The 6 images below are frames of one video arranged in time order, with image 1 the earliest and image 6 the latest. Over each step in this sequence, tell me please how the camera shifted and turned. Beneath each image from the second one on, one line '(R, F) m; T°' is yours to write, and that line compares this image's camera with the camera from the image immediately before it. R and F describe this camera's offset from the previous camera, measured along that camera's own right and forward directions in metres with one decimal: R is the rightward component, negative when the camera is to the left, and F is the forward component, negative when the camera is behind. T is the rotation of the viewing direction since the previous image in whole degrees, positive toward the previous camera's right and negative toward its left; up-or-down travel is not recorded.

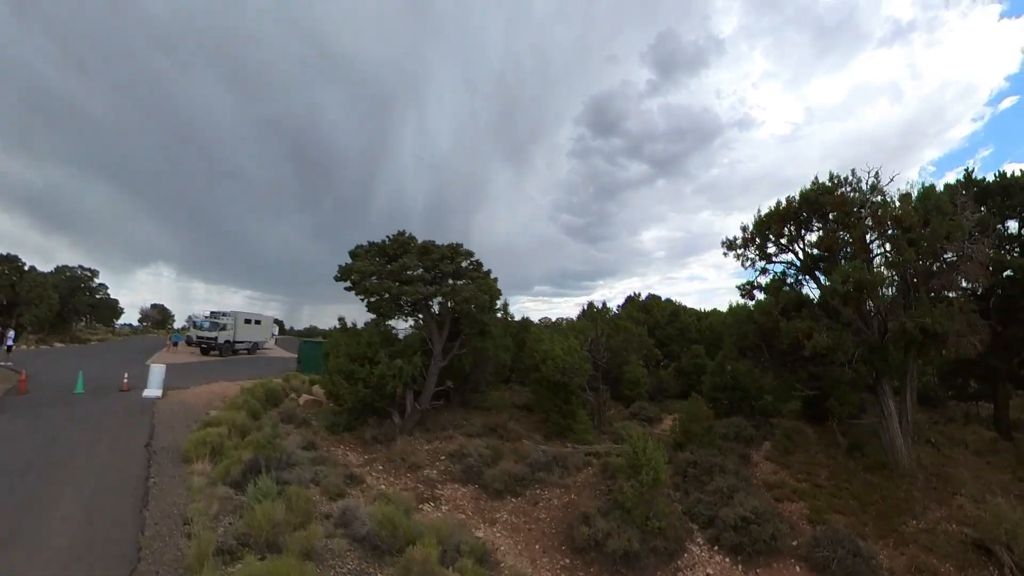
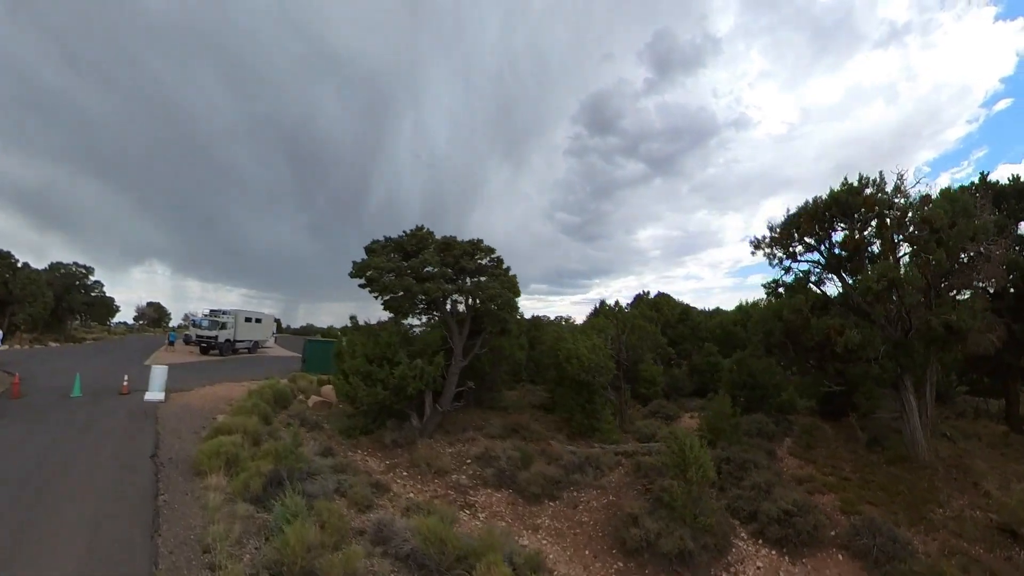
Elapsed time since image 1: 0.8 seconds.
(-0.6, +0.7) m; 0°
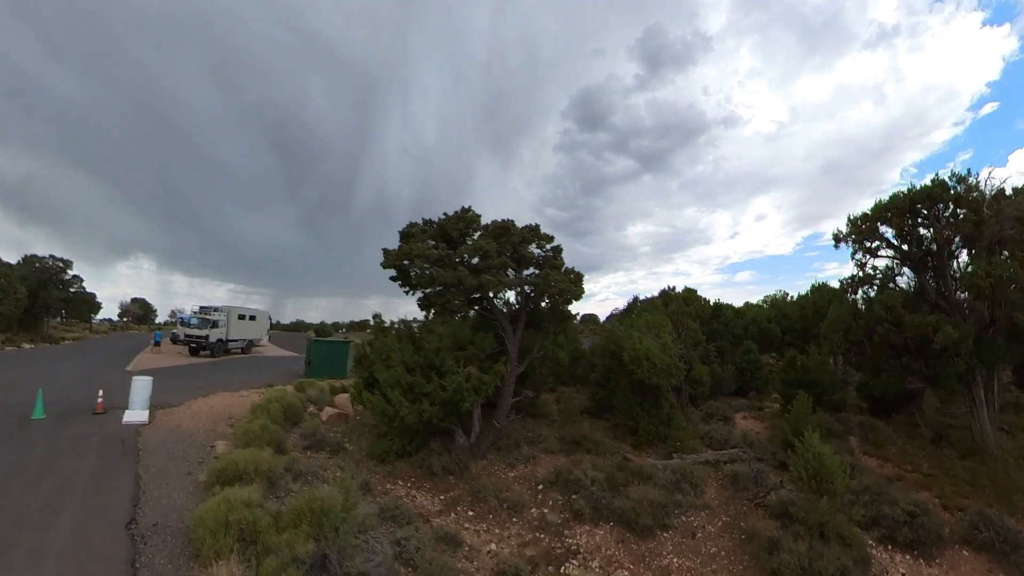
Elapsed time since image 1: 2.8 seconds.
(-1.4, +2.3) m; +1°
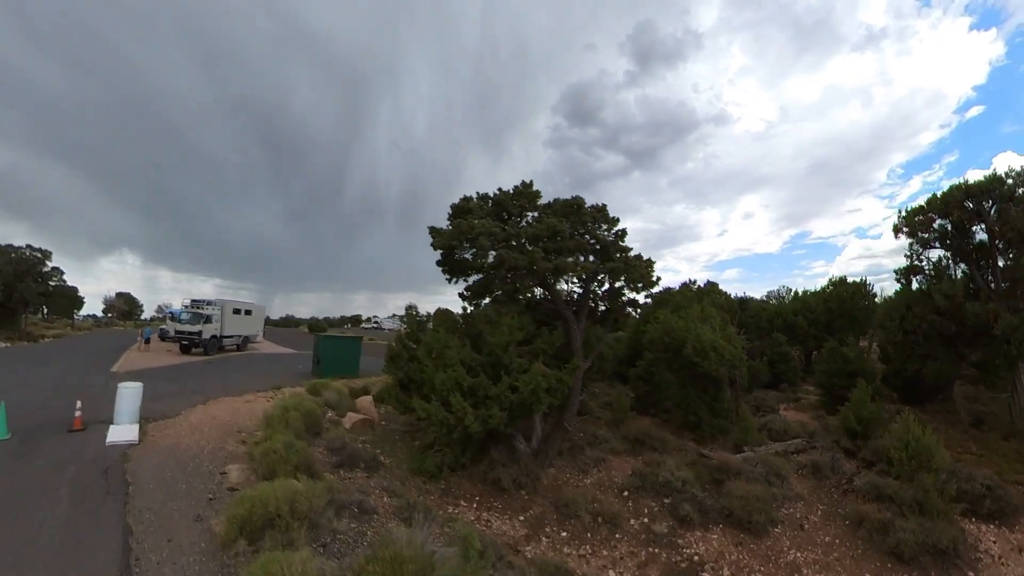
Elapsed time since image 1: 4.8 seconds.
(-1.3, +1.8) m; +1°
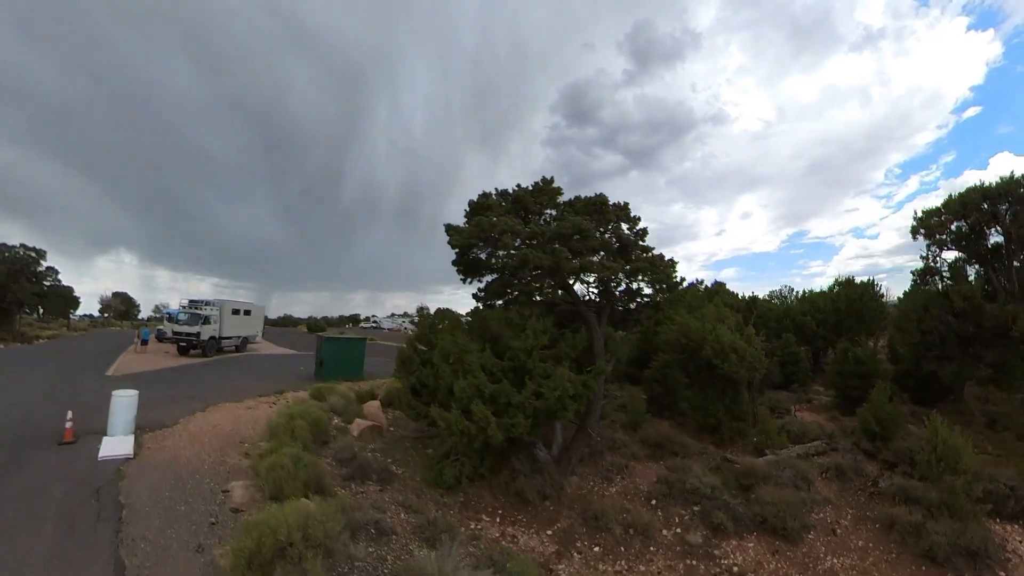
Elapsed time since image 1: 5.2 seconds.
(-0.3, +0.5) m; 0°
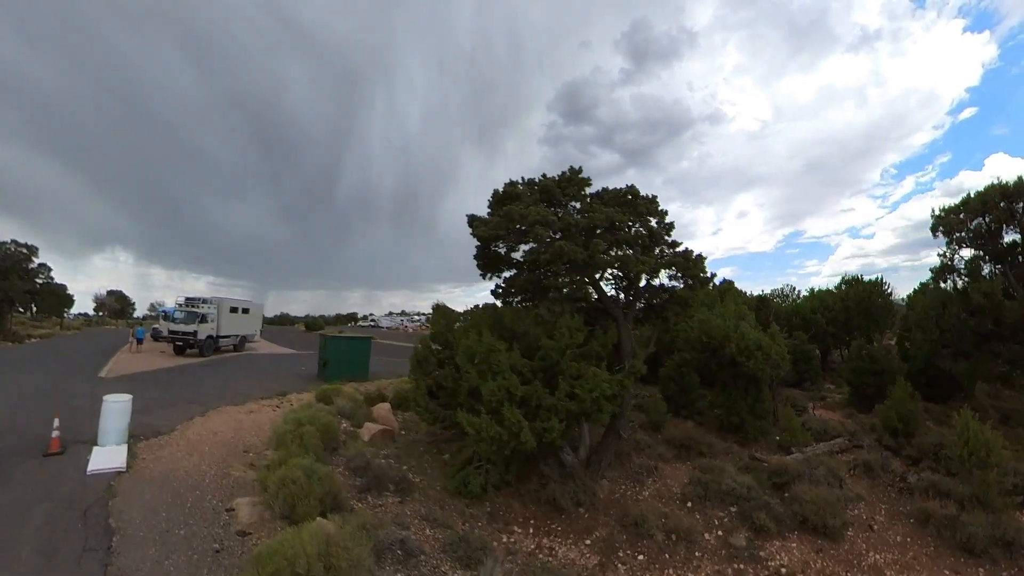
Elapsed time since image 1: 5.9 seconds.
(-0.4, +0.6) m; 0°
